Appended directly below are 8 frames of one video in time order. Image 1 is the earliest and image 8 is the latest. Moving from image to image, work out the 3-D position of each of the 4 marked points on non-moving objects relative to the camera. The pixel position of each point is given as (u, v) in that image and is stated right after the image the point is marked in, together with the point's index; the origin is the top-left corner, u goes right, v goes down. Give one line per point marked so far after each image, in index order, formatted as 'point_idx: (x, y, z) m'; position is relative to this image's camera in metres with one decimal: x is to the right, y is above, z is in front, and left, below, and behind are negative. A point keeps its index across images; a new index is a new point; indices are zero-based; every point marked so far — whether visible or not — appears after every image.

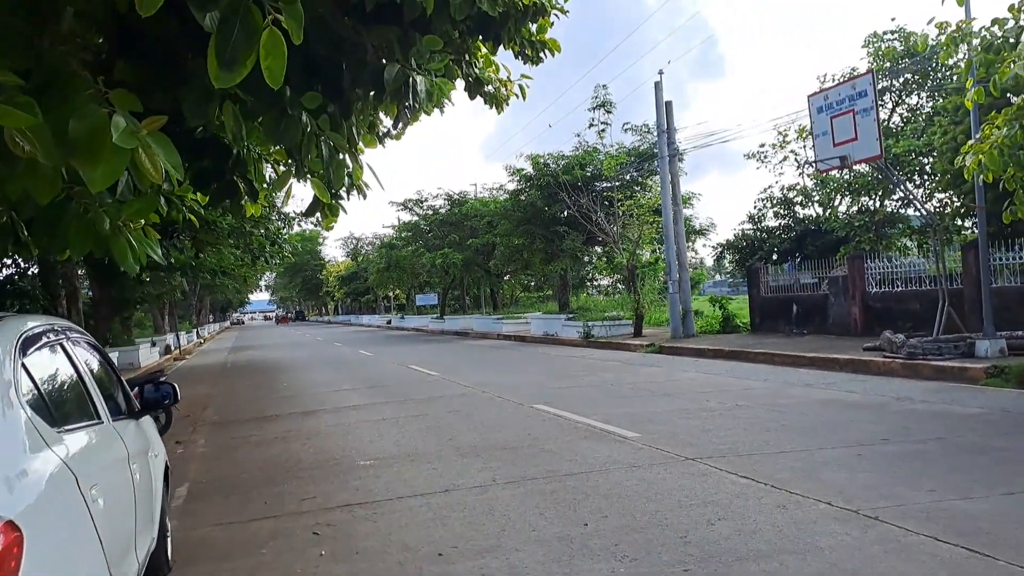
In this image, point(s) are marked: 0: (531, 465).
0: (+0.2, -1.6, +7.2) m
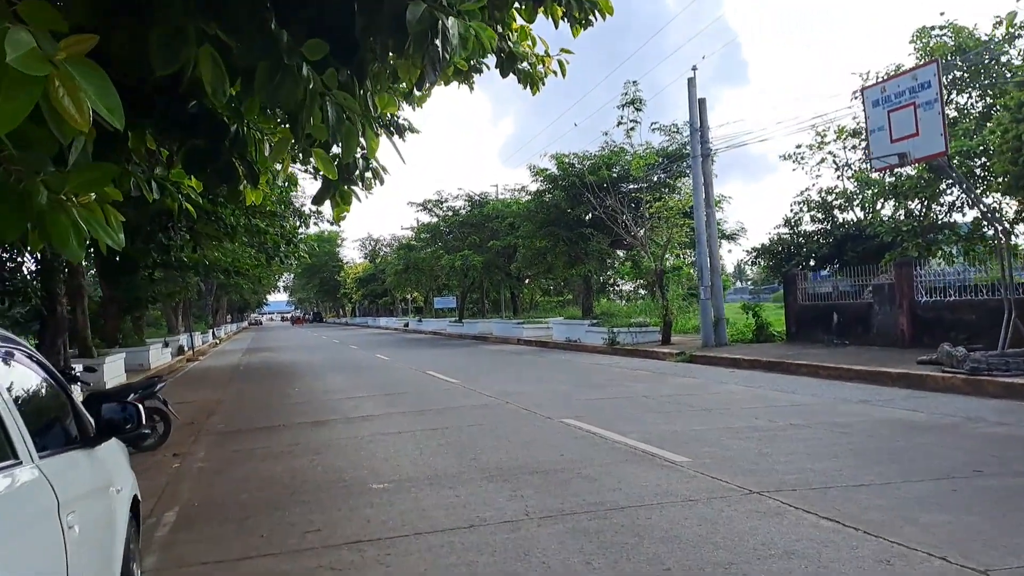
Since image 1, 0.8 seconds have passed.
0: (+0.4, -1.6, +6.3) m
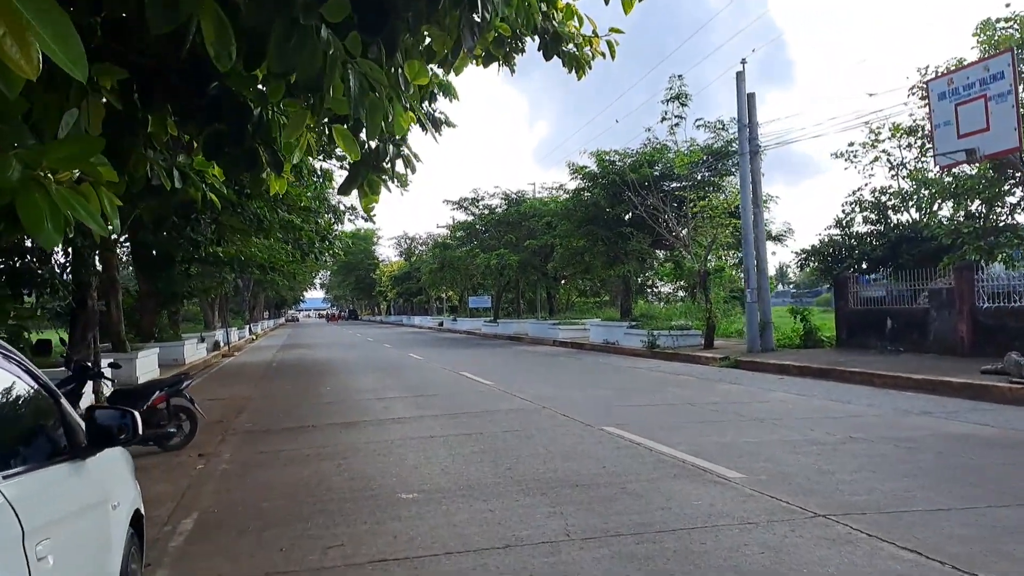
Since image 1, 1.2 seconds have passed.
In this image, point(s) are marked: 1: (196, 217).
0: (+0.7, -1.6, +5.8) m
1: (-4.2, +0.9, +10.9) m
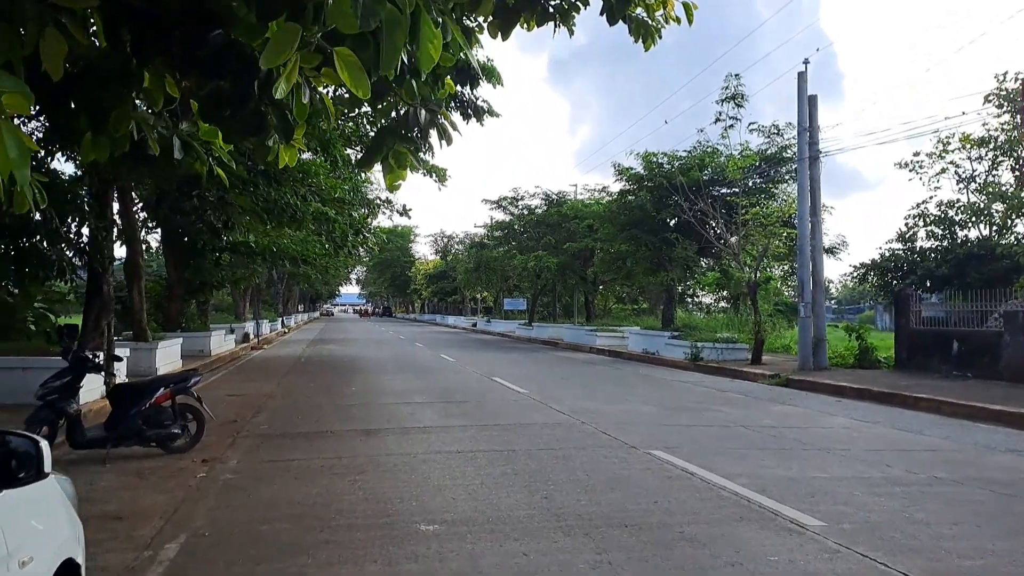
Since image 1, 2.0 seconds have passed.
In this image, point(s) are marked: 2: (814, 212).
0: (+0.9, -1.6, +4.8) m
1: (-3.7, +1.1, +10.2) m
2: (+6.9, +1.7, +18.7) m
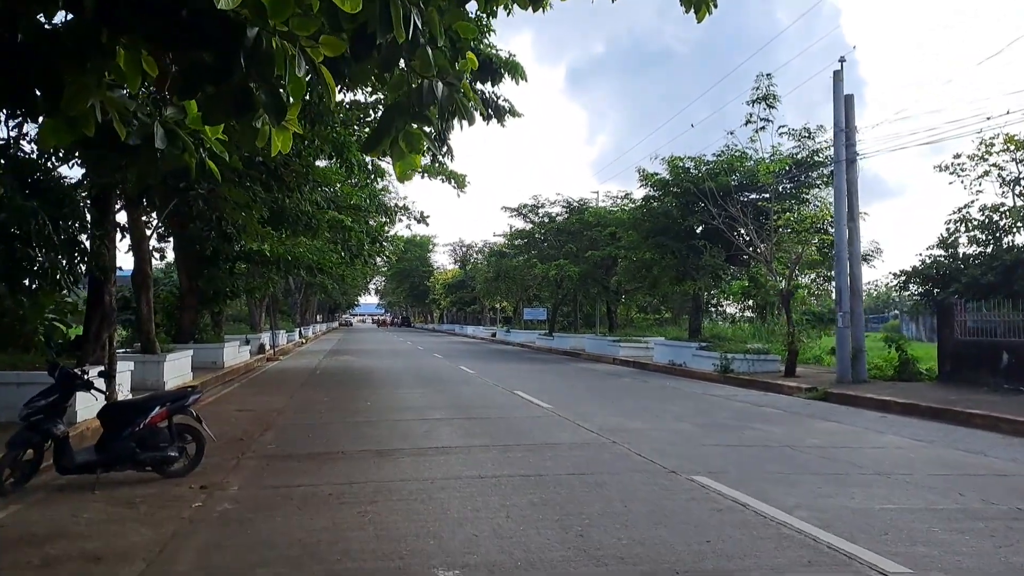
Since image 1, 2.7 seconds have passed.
0: (+1.1, -1.7, +4.0) m
1: (-3.4, +1.0, +9.5) m
2: (+7.4, +1.6, +17.8) m
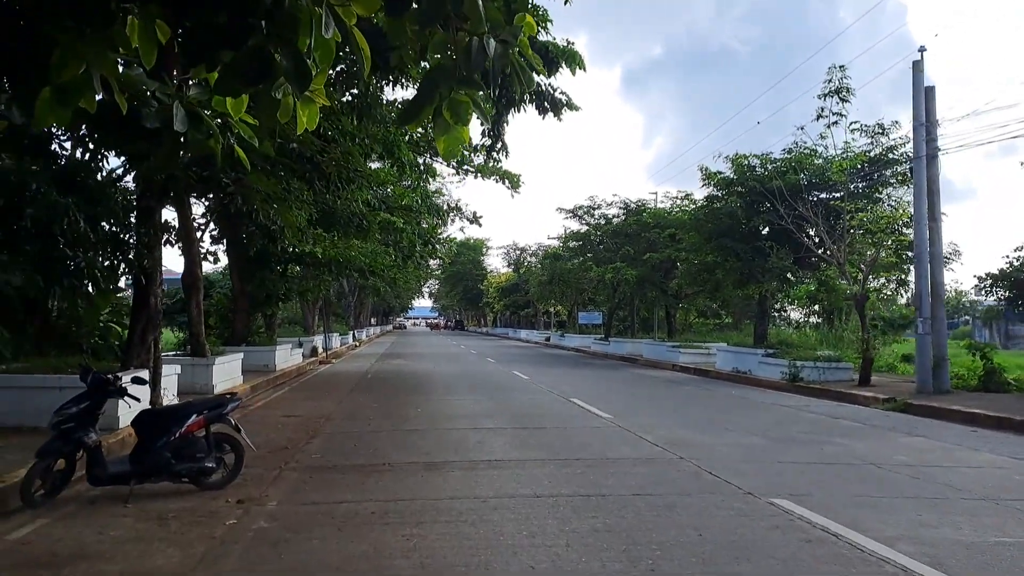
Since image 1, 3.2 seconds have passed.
0: (+1.4, -1.7, +3.2) m
1: (-2.7, +1.0, +9.1) m
2: (+8.5, +1.5, +16.6) m
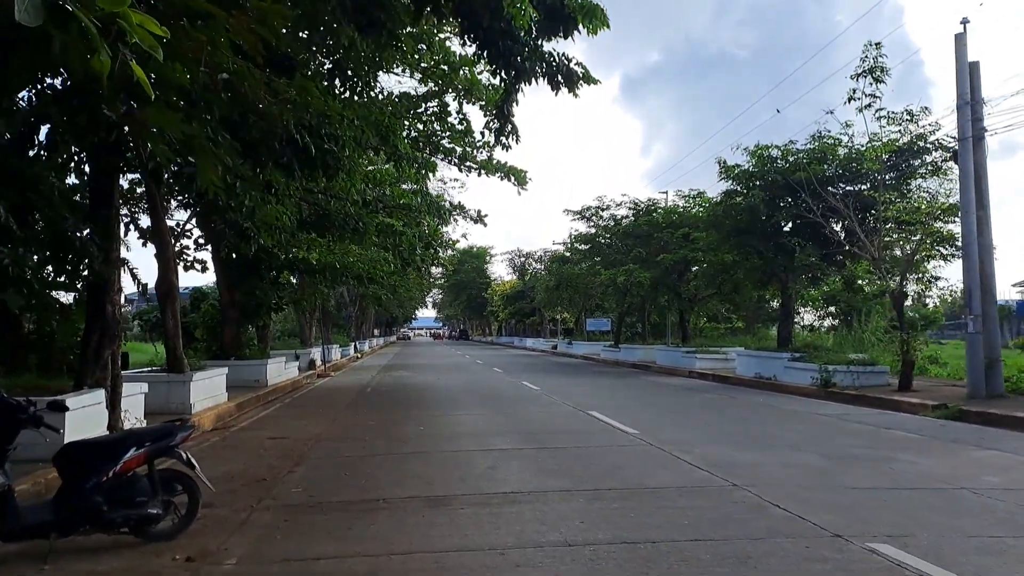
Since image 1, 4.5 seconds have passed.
0: (+1.5, -1.6, +1.7) m
1: (-2.6, +0.9, +7.6) m
2: (+8.7, +1.6, +15.1) m
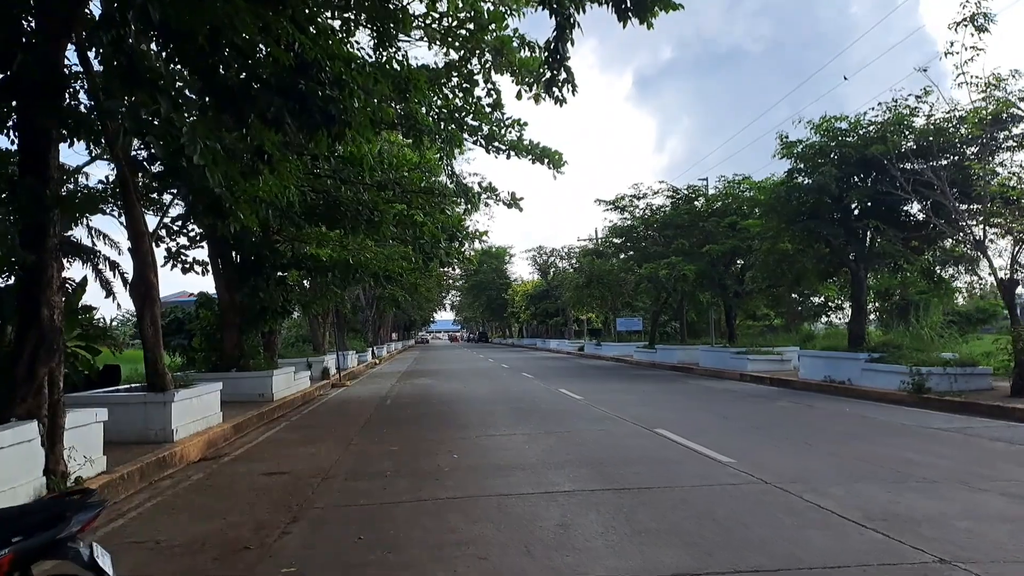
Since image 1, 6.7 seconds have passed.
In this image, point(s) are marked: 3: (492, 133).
0: (+2.0, -1.4, -0.7) m
1: (-2.1, +1.0, +5.2) m
2: (+9.3, +1.8, +12.5) m
3: (-0.4, +3.3, +17.0) m
